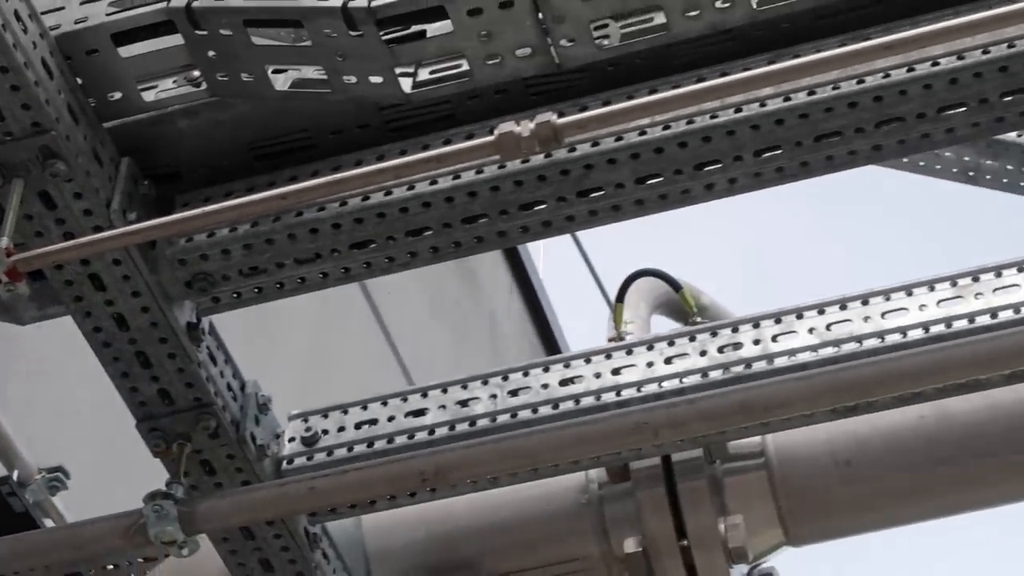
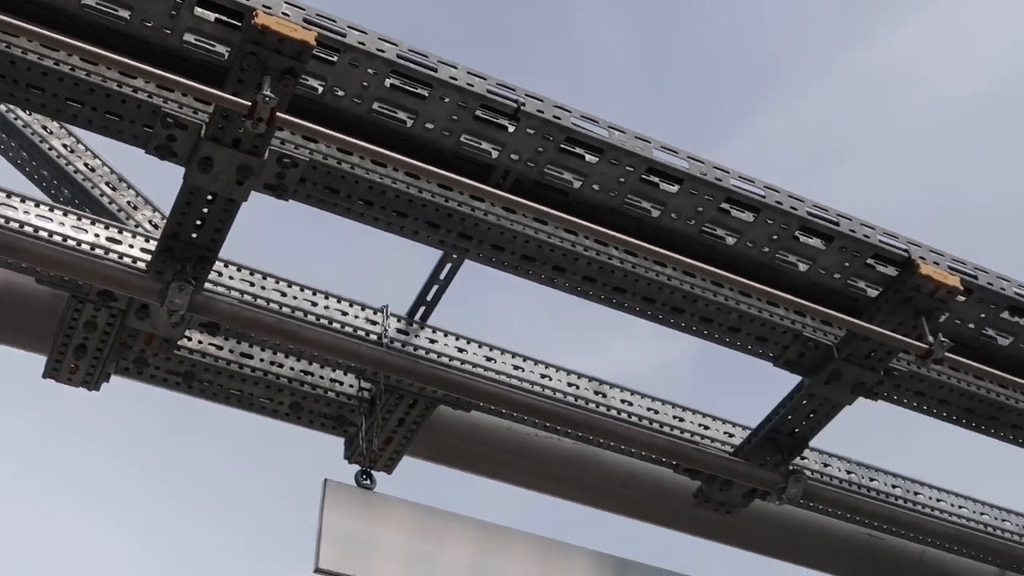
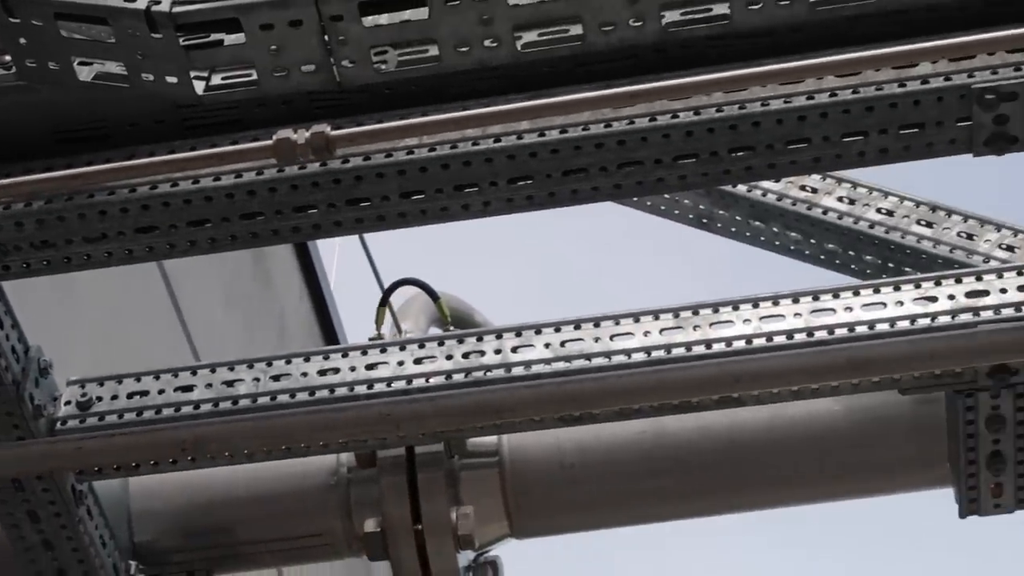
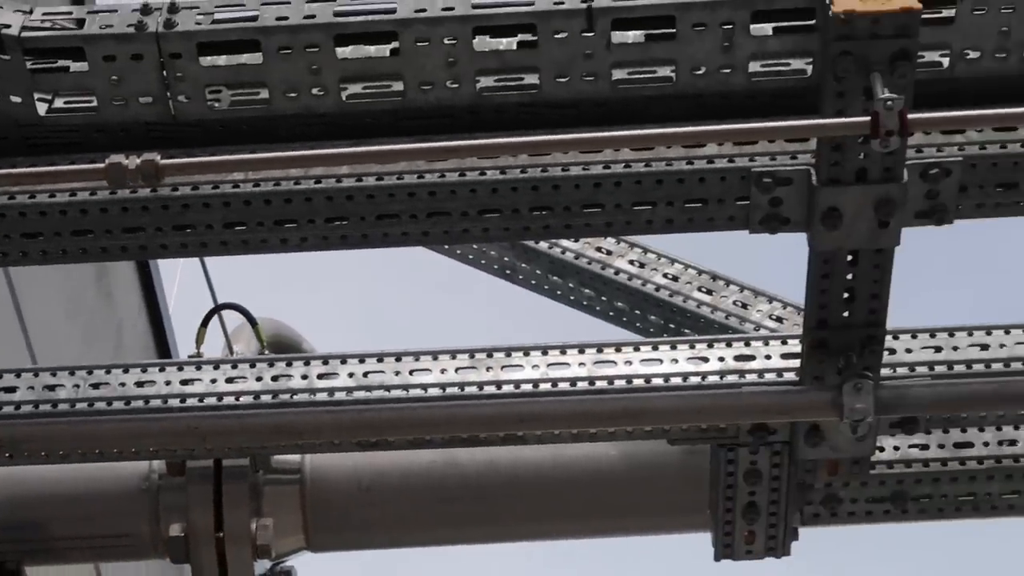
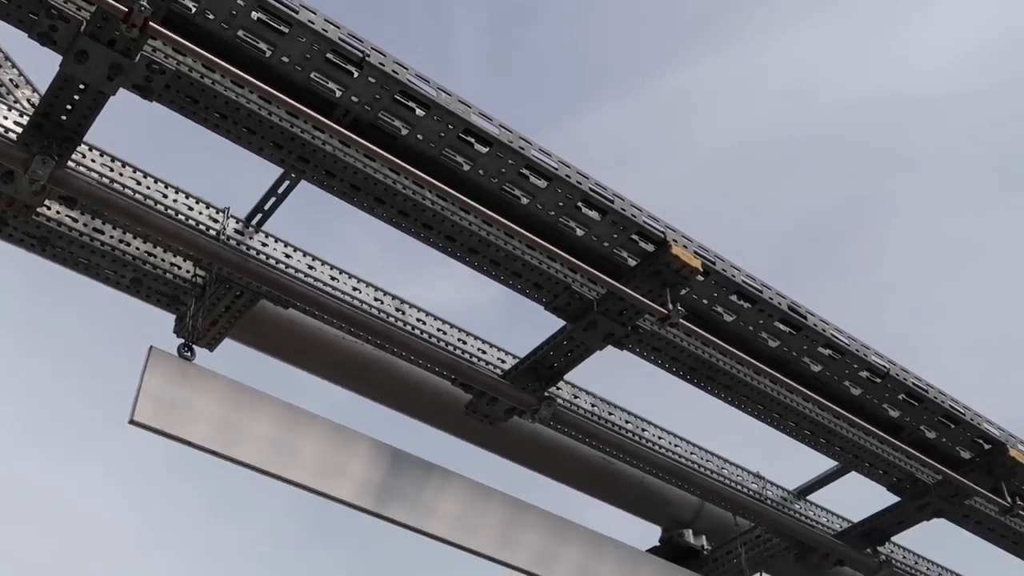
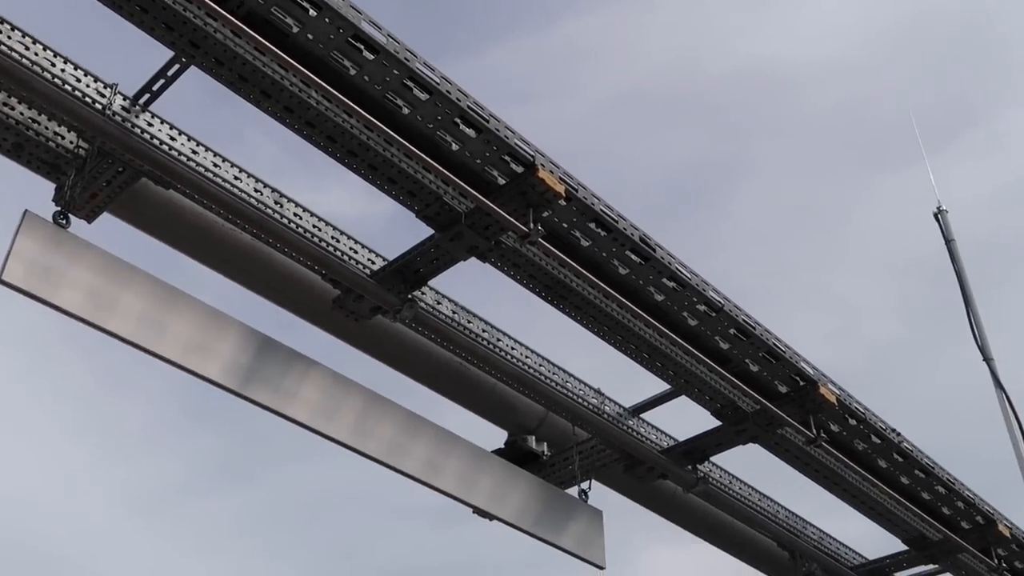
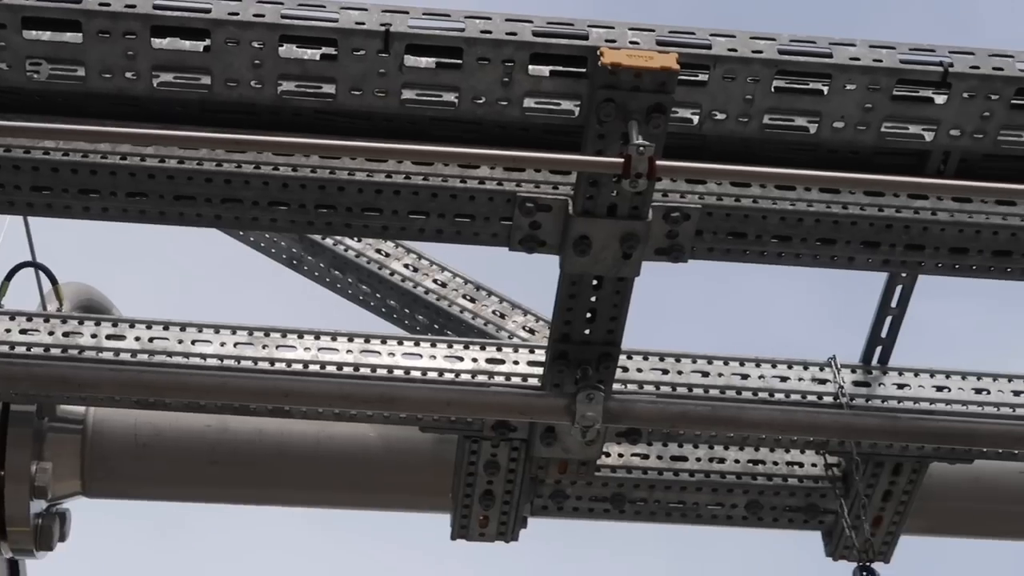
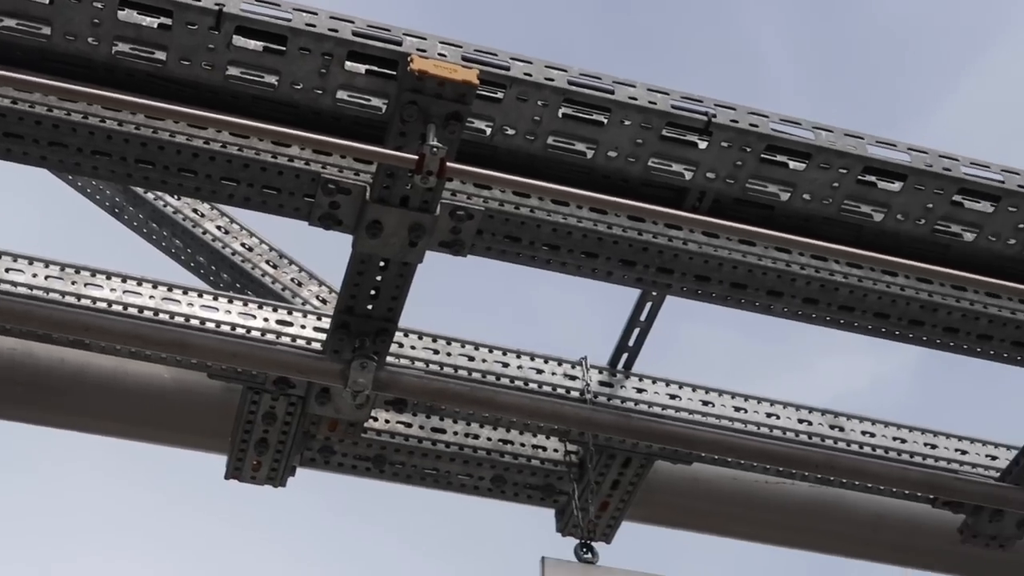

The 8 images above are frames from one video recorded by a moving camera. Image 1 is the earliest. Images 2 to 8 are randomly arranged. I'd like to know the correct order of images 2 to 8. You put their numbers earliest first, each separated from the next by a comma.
3, 4, 7, 8, 2, 5, 6
